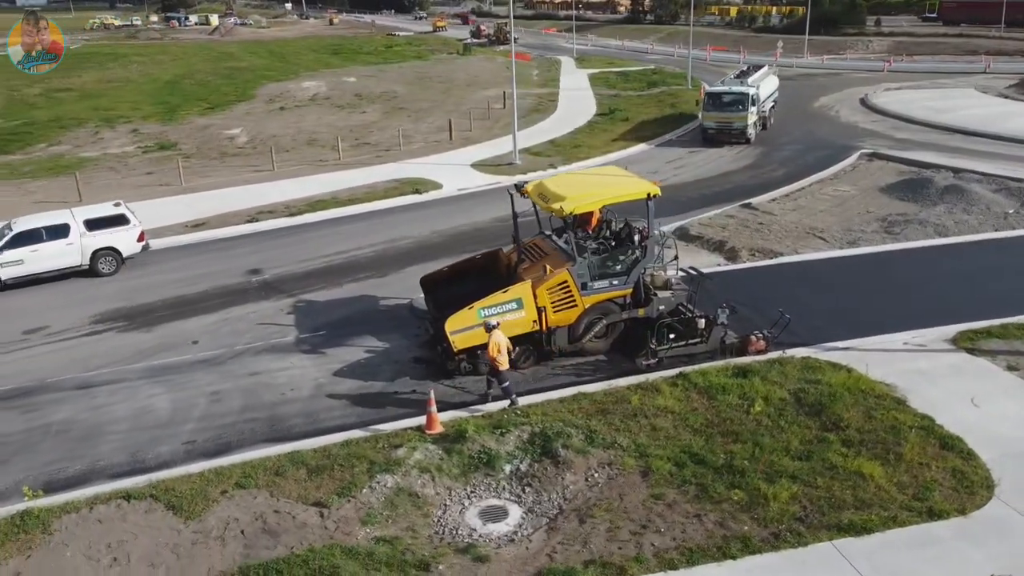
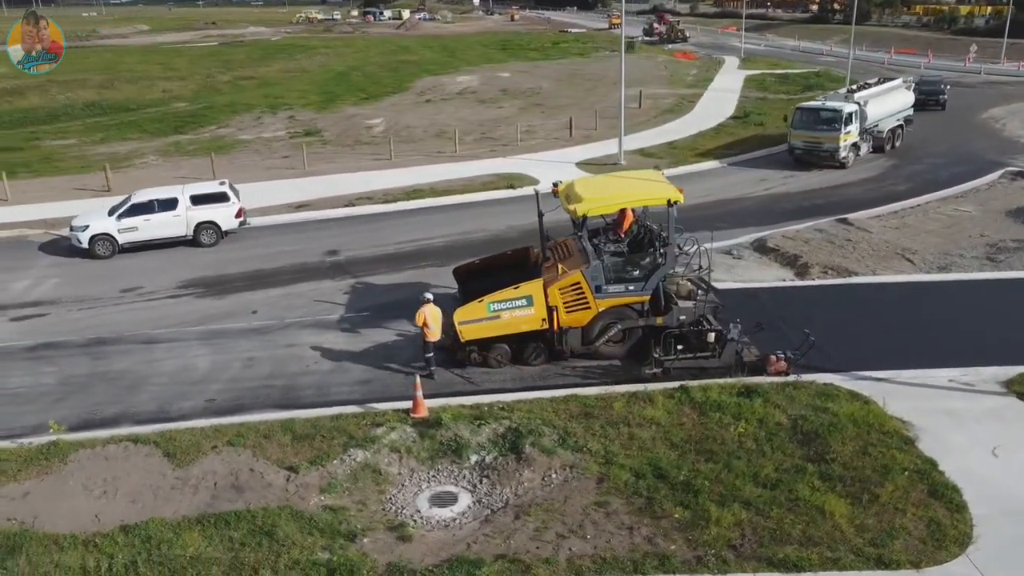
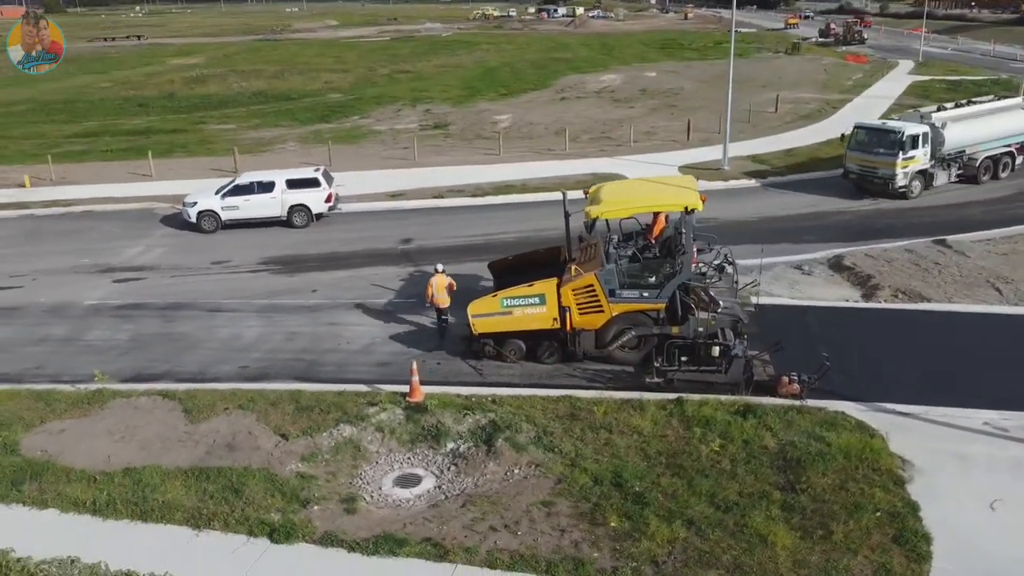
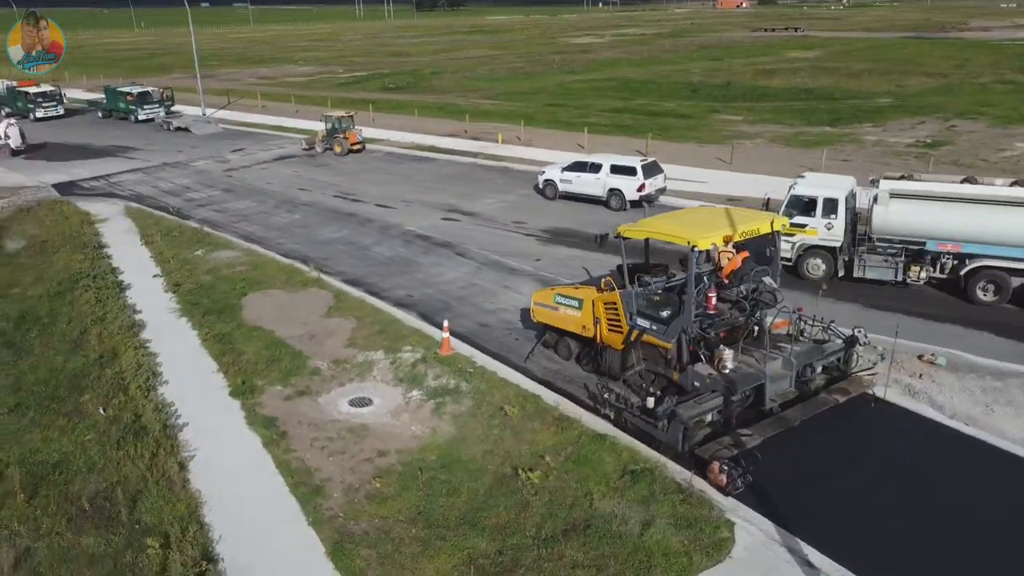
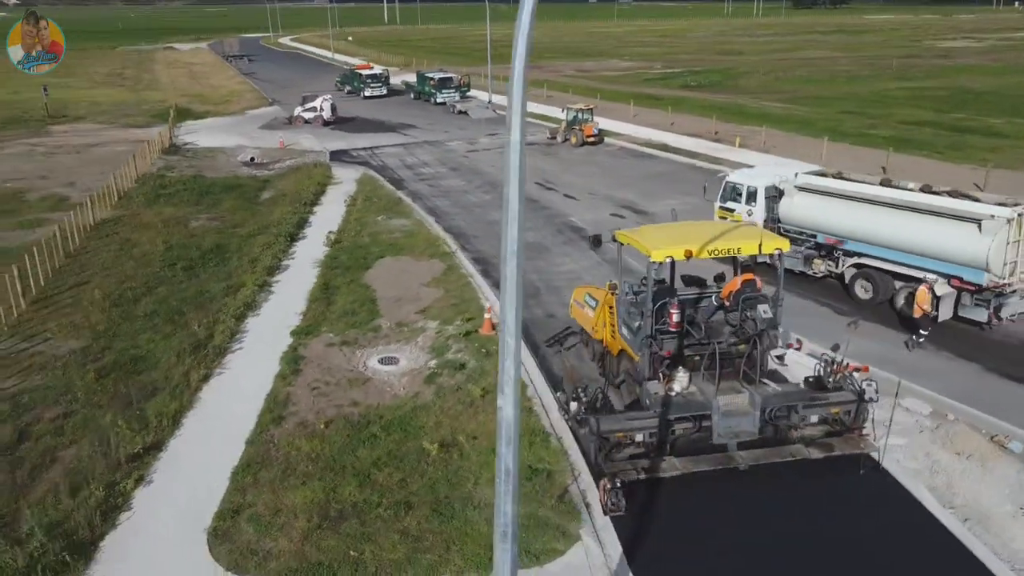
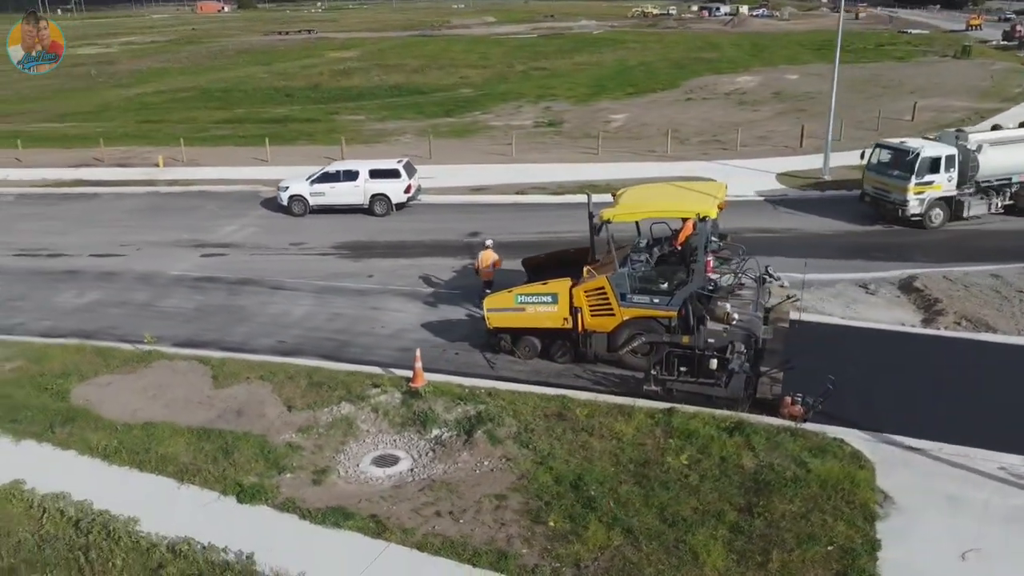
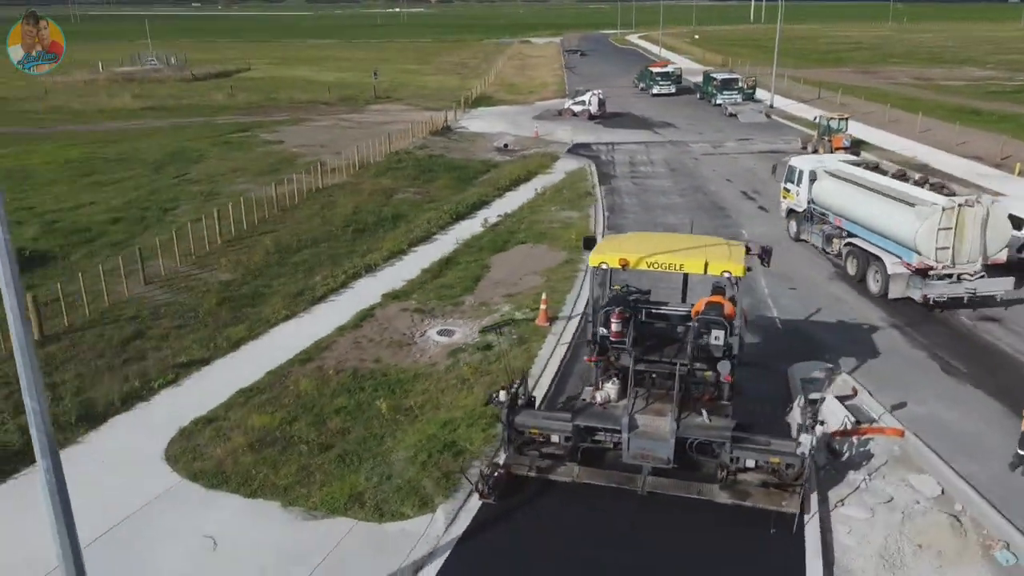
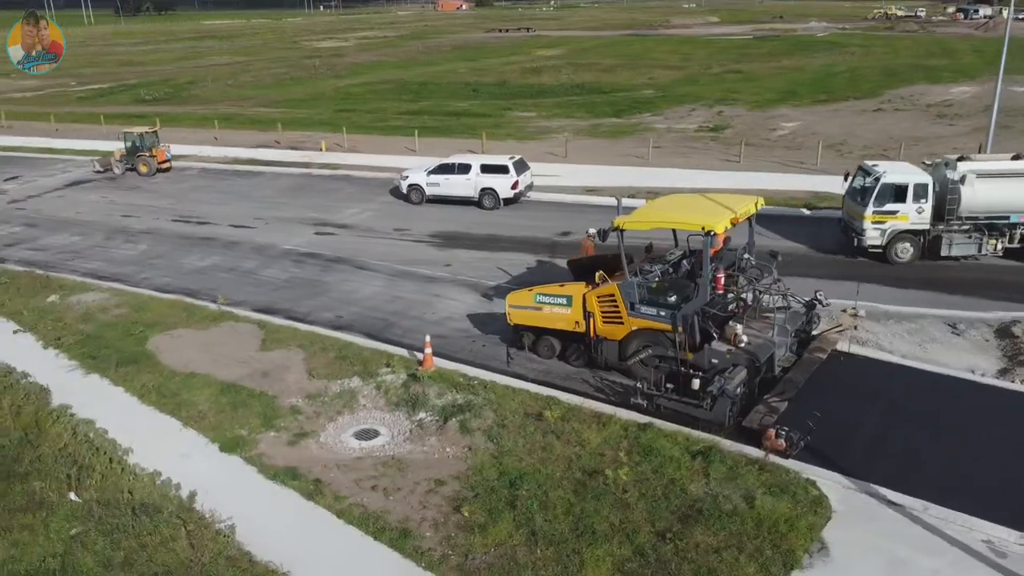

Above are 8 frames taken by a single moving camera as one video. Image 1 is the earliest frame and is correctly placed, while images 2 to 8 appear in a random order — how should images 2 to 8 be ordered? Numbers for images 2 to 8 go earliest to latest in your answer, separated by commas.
2, 3, 6, 8, 4, 5, 7
